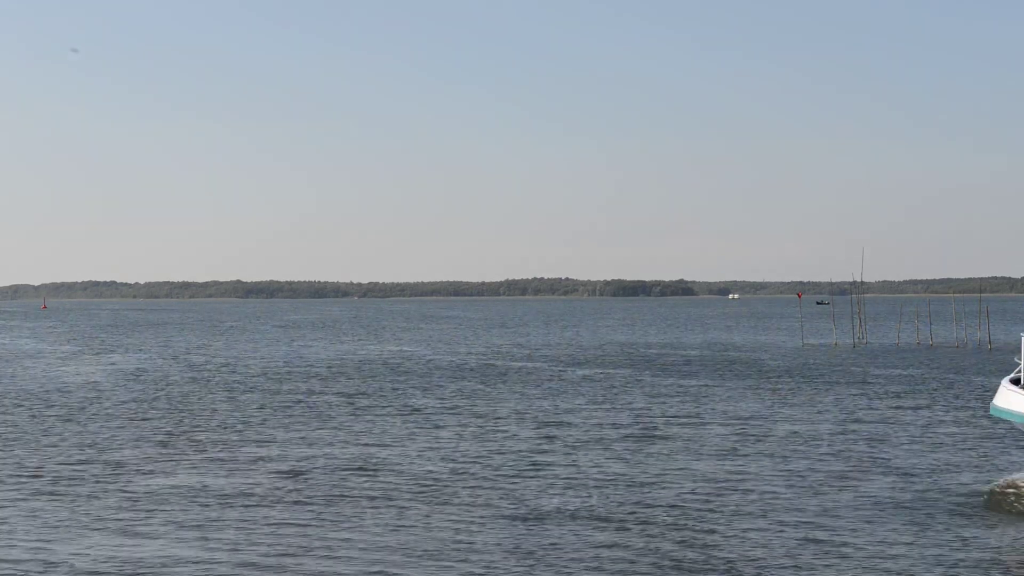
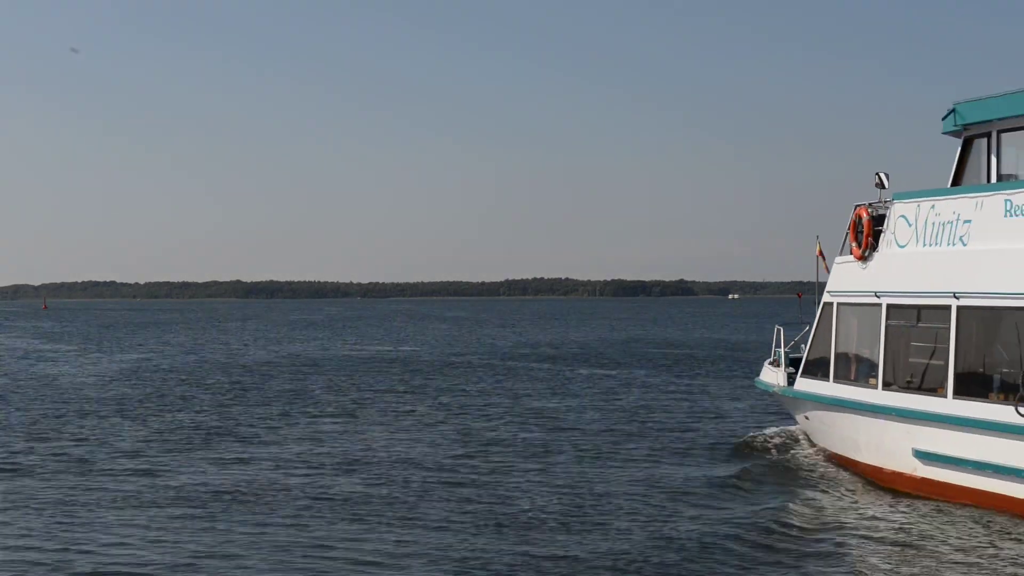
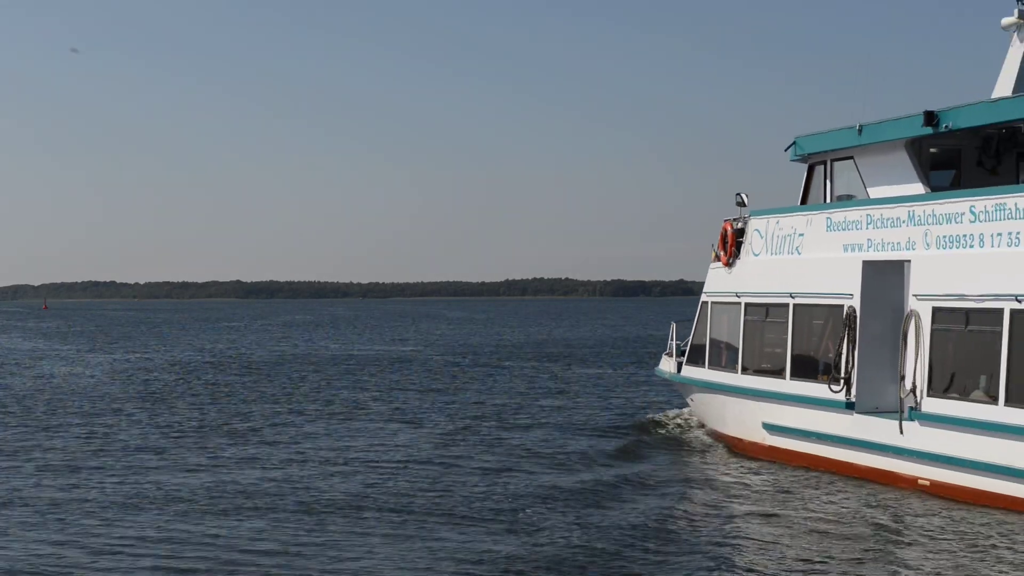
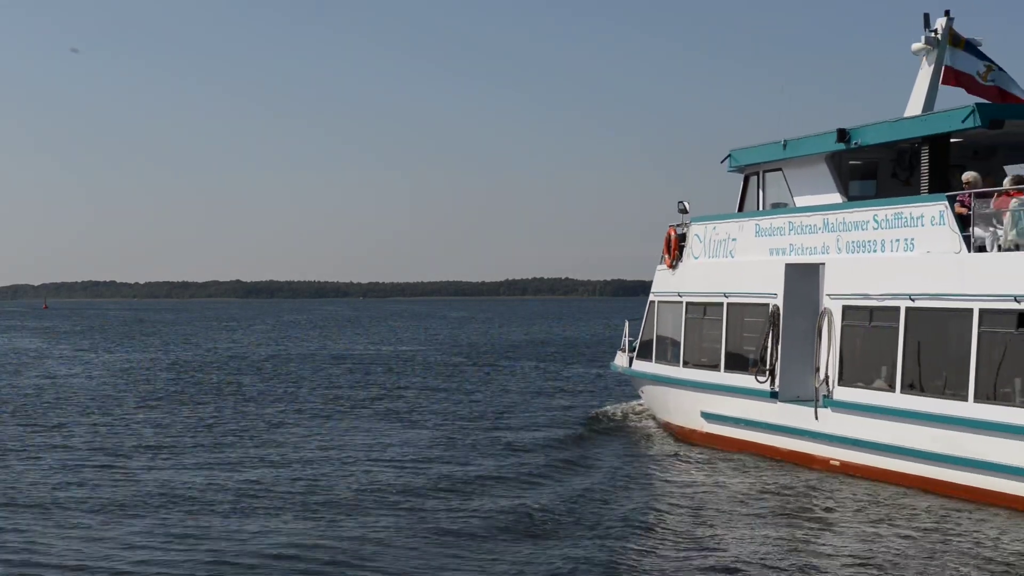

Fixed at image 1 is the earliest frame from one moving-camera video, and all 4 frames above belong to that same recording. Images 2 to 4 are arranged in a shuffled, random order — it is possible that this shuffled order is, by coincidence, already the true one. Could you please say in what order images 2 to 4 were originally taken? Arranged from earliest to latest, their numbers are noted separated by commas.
2, 3, 4
